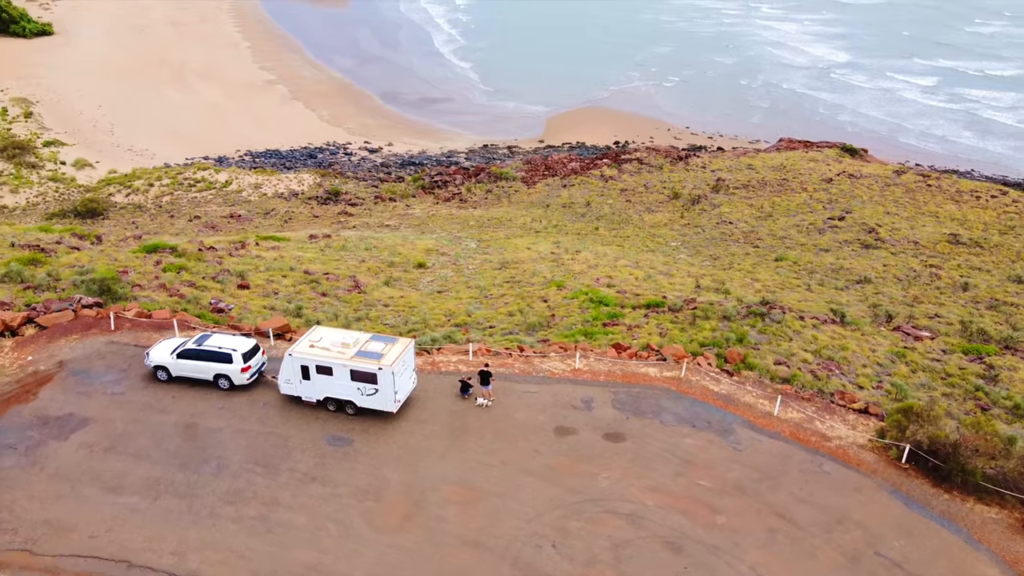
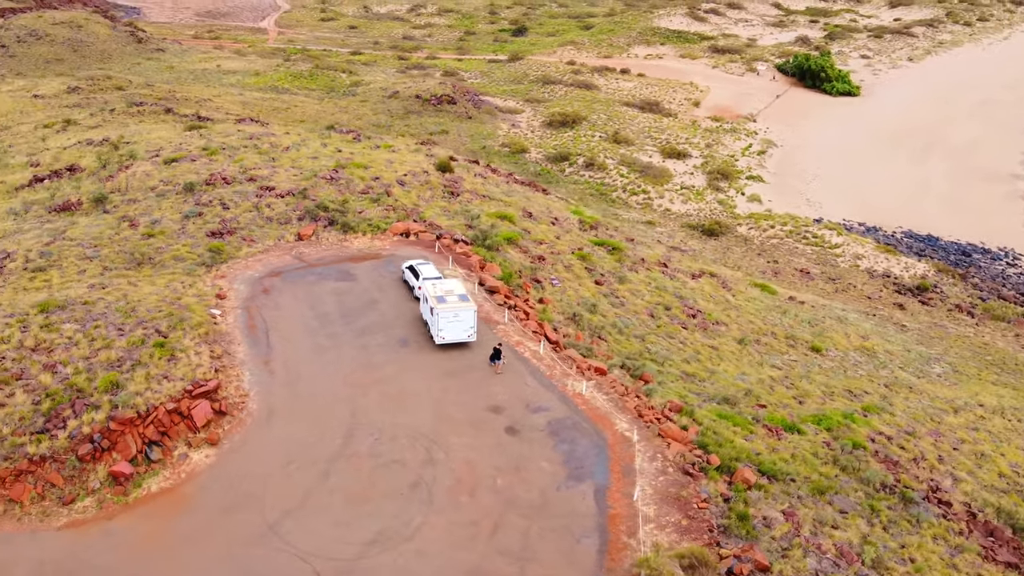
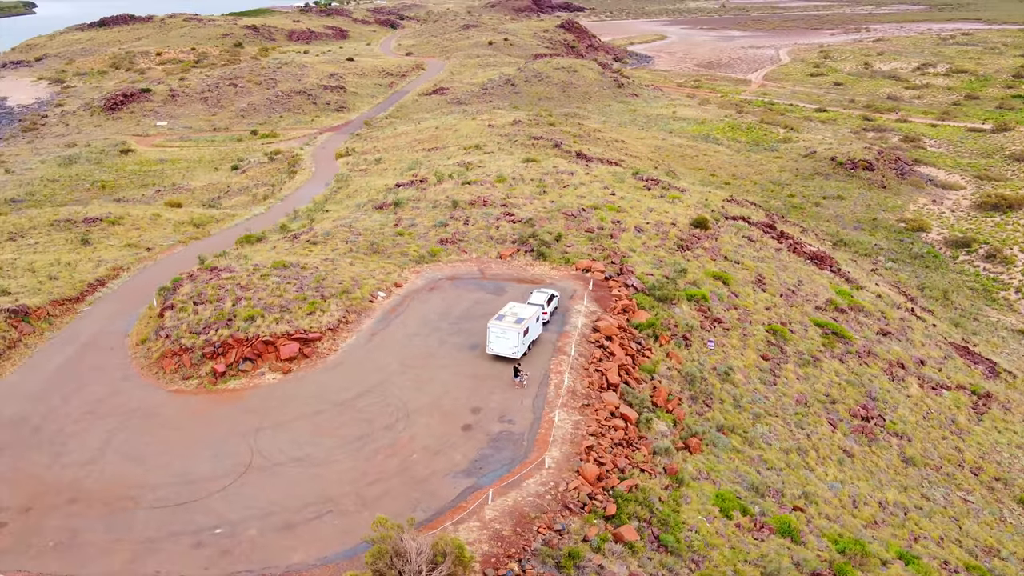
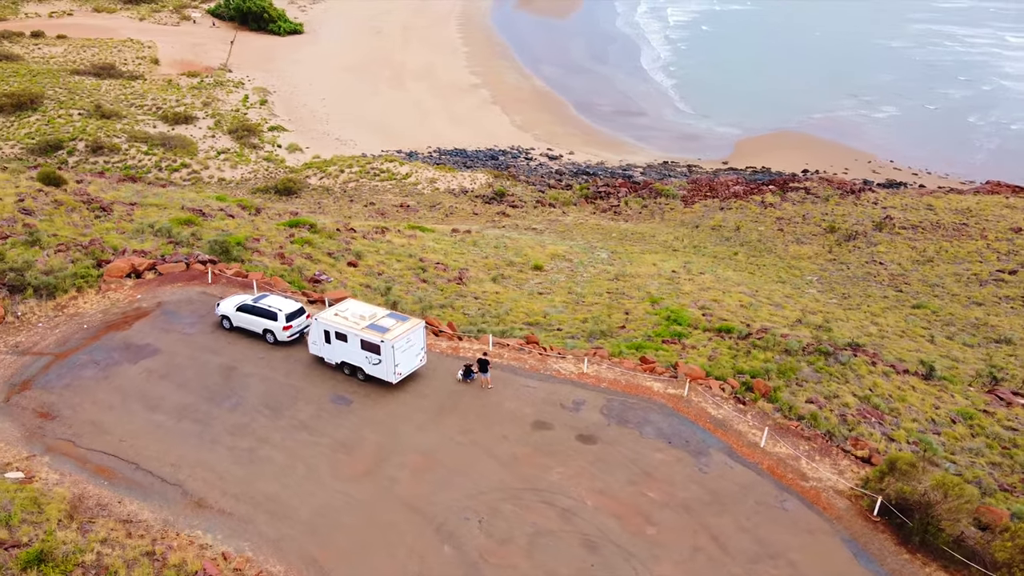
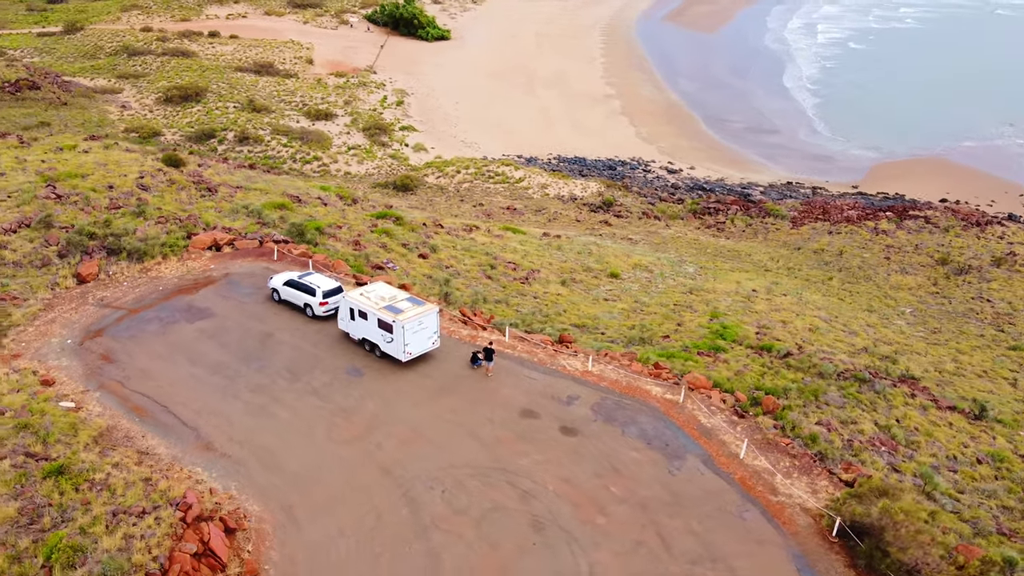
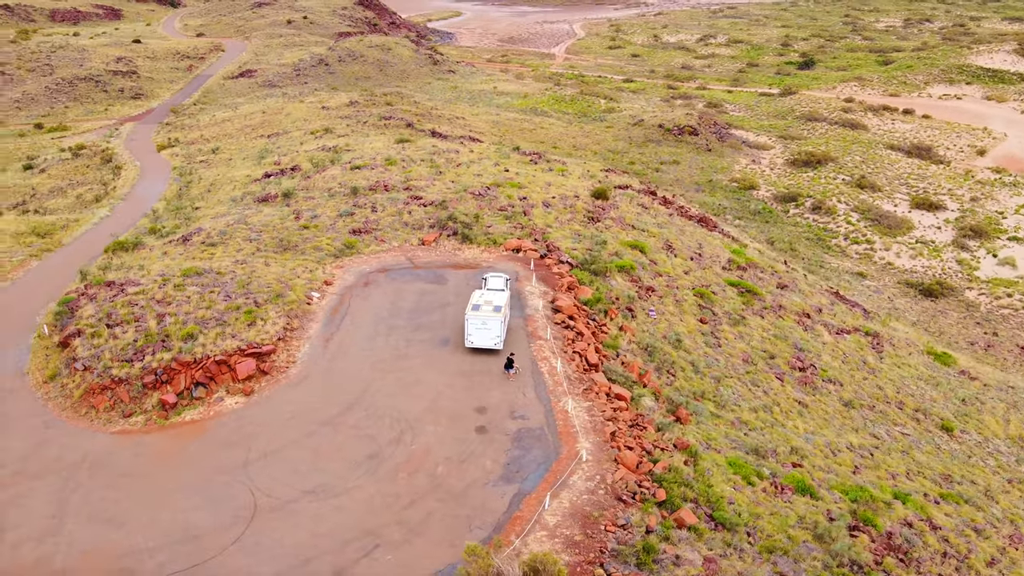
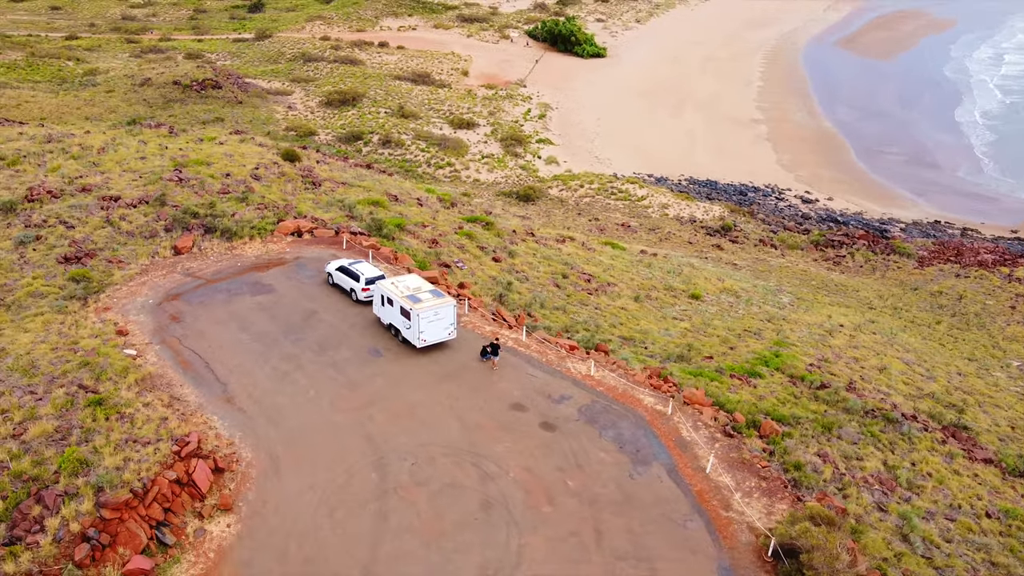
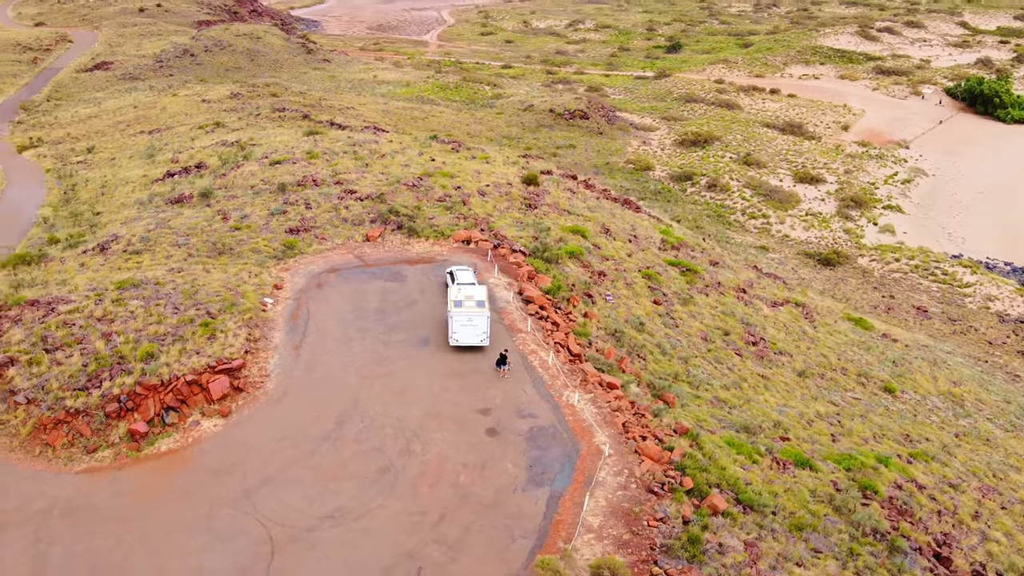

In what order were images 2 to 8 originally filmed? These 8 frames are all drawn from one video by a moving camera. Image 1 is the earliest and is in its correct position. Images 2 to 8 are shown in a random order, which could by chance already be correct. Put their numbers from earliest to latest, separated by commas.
4, 5, 7, 2, 8, 6, 3
